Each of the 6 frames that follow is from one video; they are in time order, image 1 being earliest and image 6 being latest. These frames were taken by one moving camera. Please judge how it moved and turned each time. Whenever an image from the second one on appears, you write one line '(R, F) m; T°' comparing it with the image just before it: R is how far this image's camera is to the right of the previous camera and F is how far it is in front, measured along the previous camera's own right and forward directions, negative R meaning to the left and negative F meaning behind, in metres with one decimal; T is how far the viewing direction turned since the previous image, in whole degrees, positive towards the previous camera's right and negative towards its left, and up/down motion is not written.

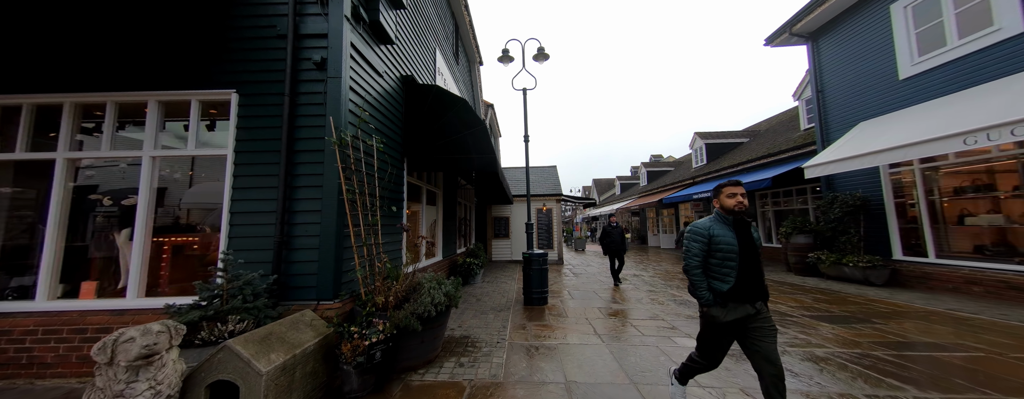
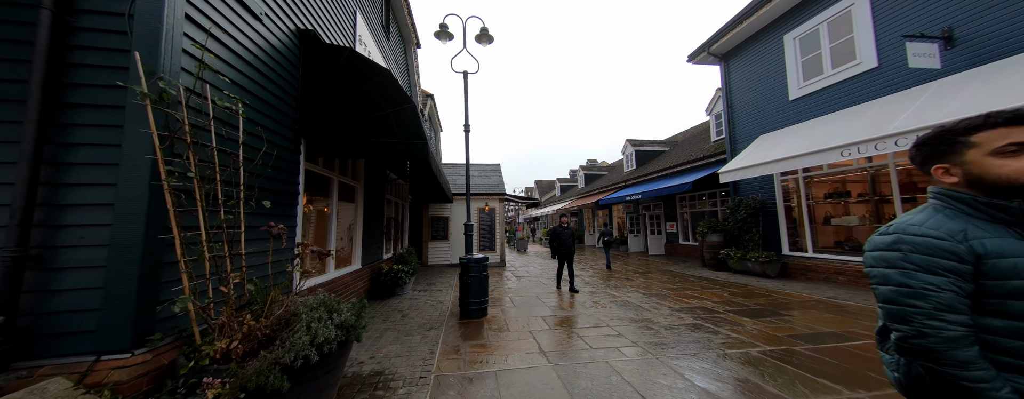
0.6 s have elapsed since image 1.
(+0.1, +0.6) m; +12°
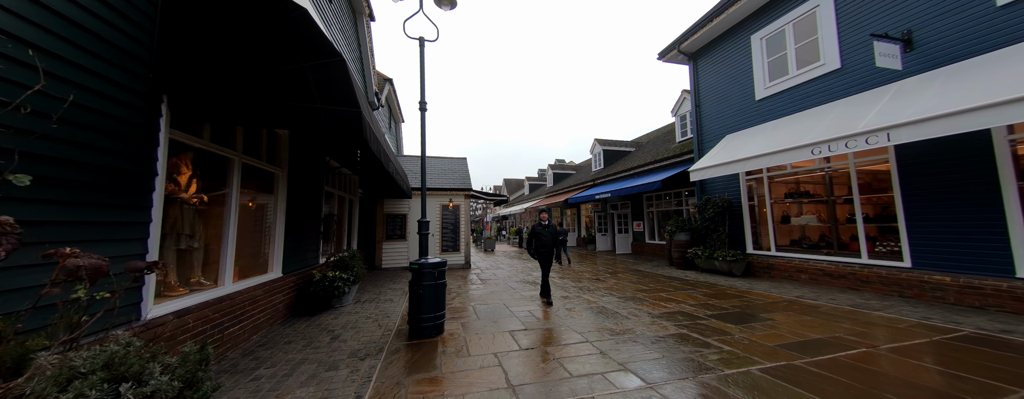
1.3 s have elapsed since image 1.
(+0.1, +0.8) m; +7°
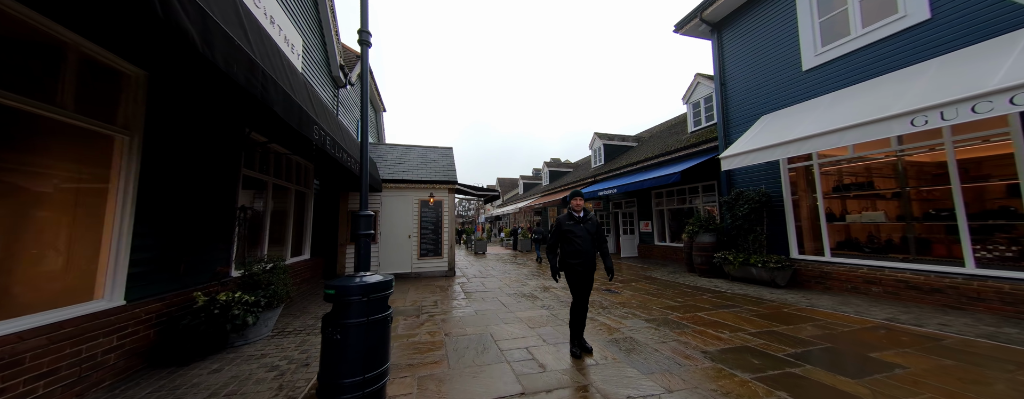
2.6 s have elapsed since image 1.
(+0.1, +1.6) m; +1°
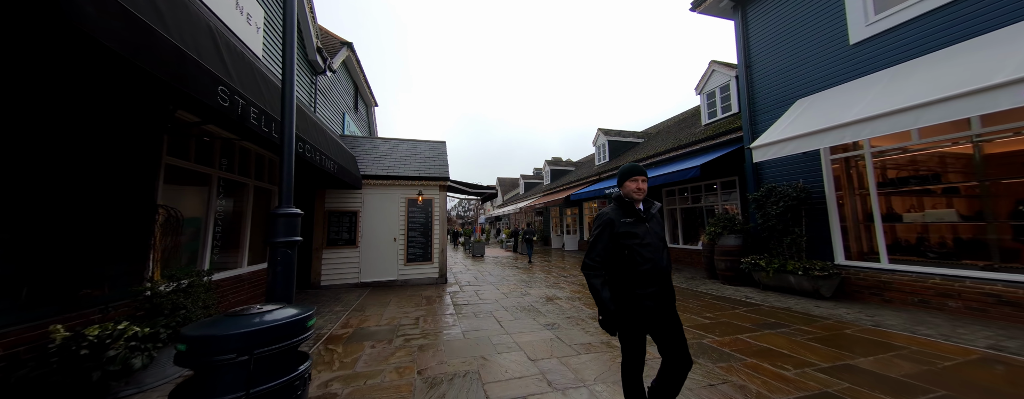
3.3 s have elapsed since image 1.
(+0.1, +0.9) m; 0°
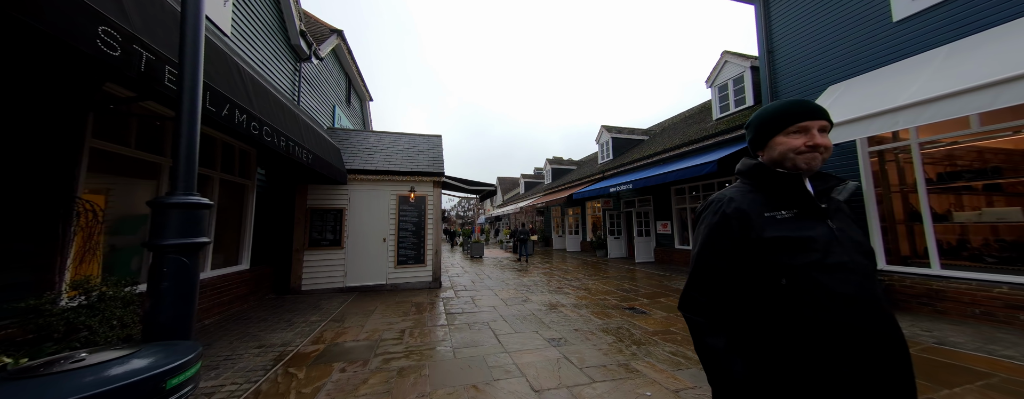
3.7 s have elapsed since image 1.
(0.0, +0.6) m; 0°
